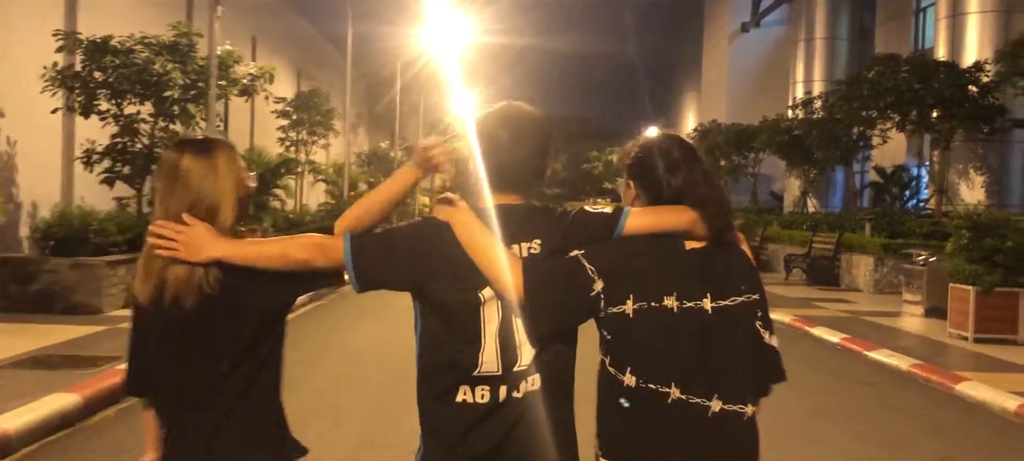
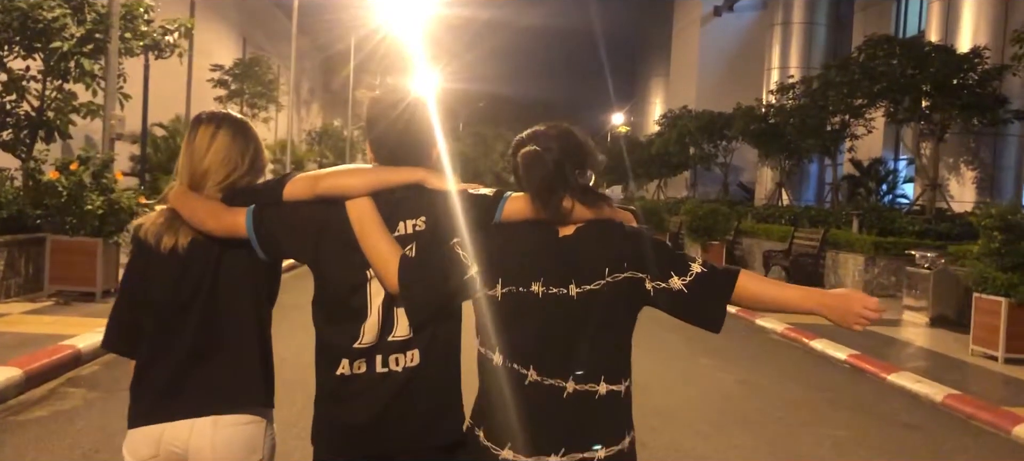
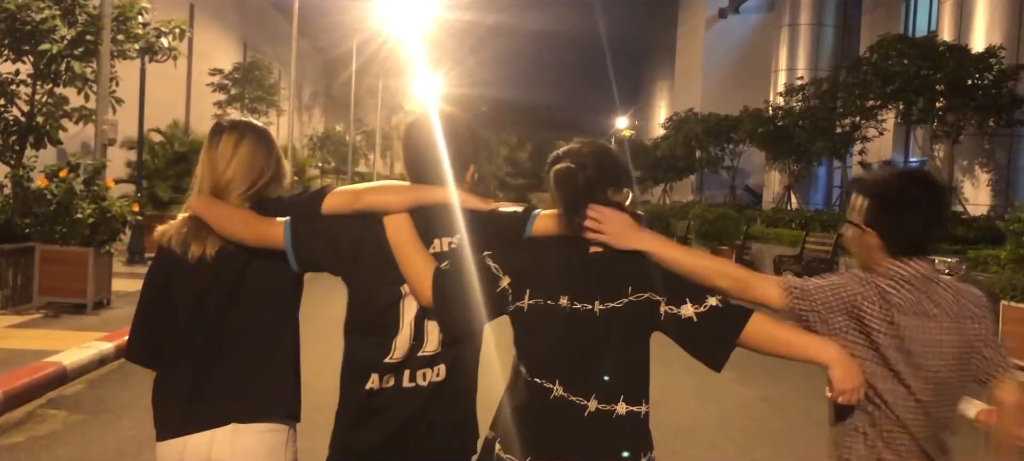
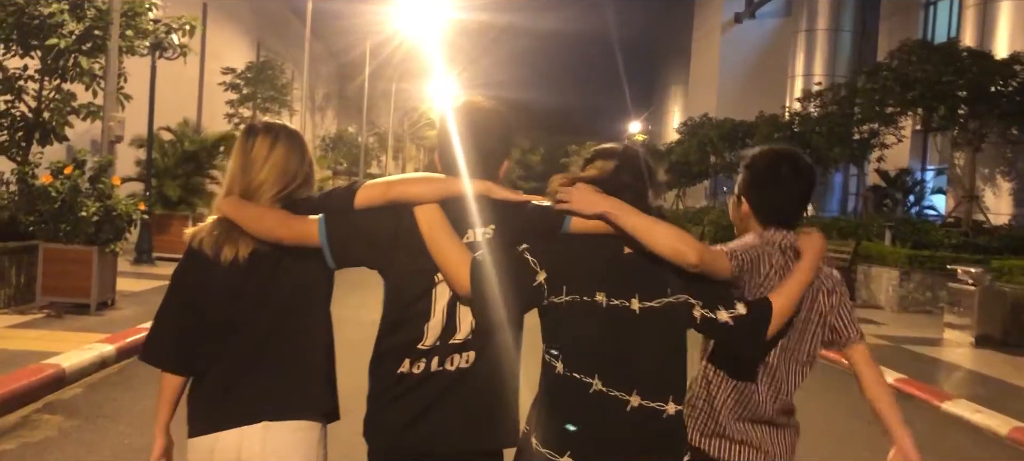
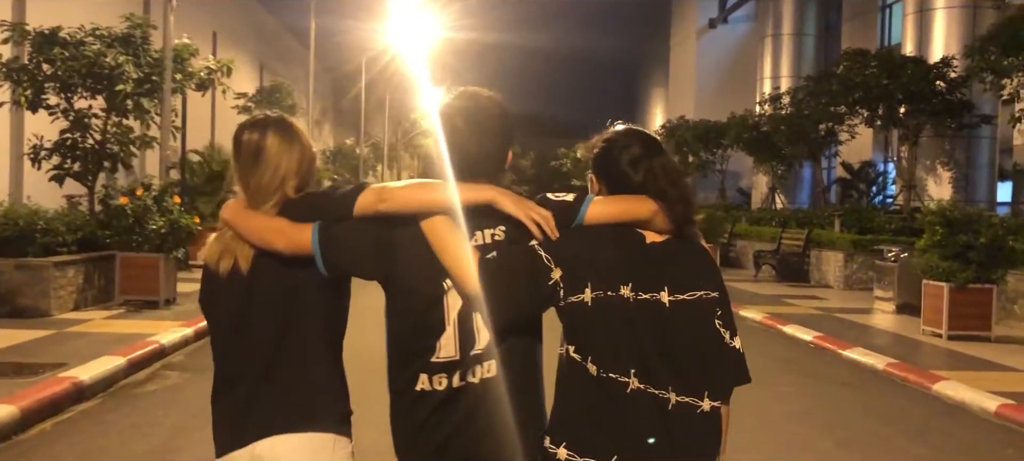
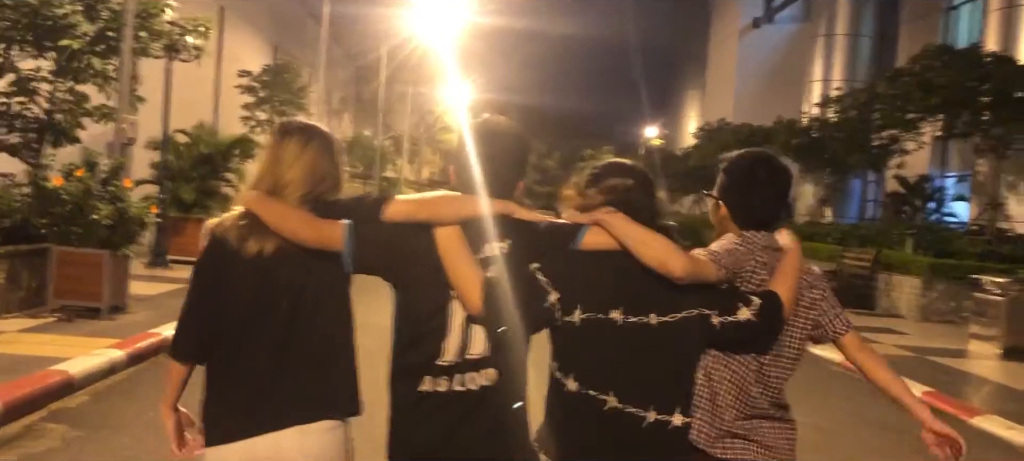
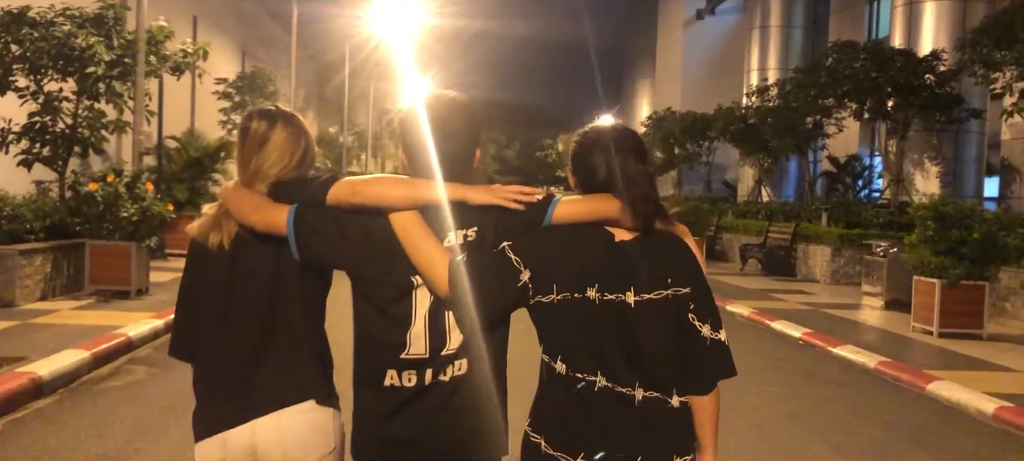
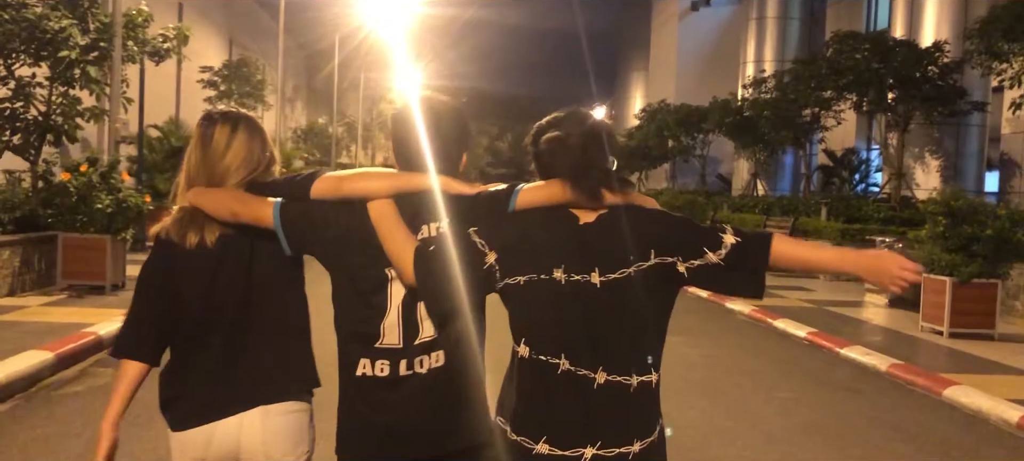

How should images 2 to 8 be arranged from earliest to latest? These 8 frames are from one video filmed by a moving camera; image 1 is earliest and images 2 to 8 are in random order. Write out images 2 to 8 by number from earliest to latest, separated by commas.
5, 7, 8, 2, 3, 4, 6
